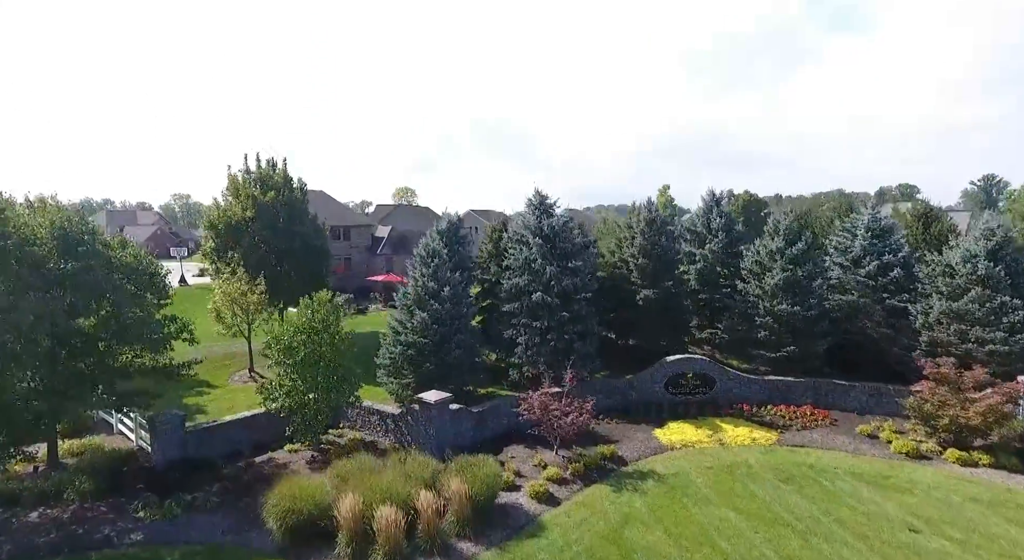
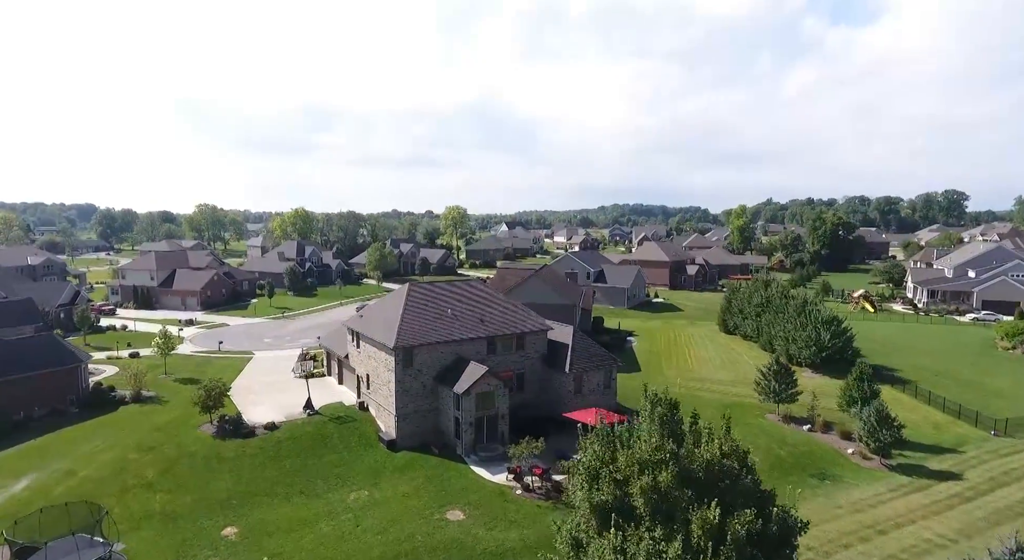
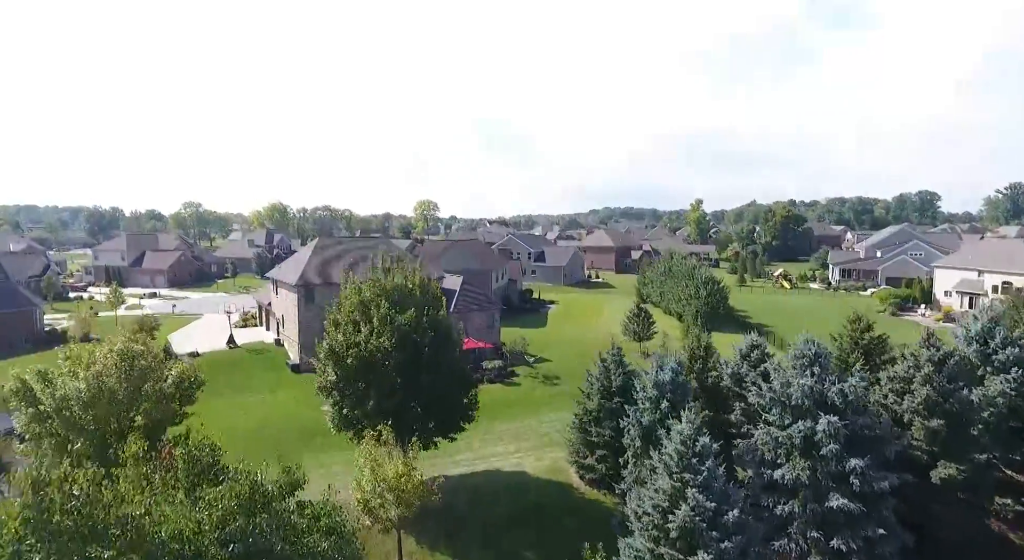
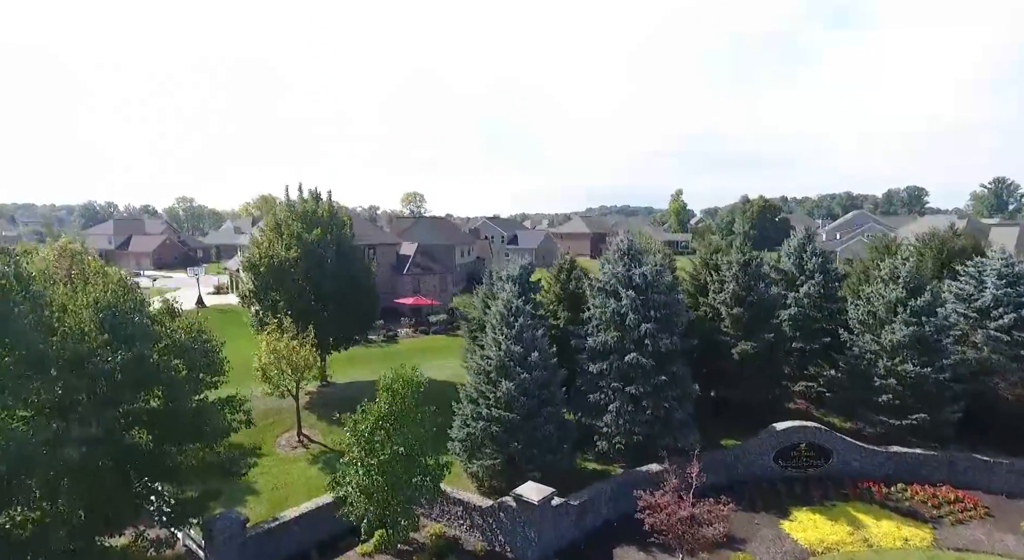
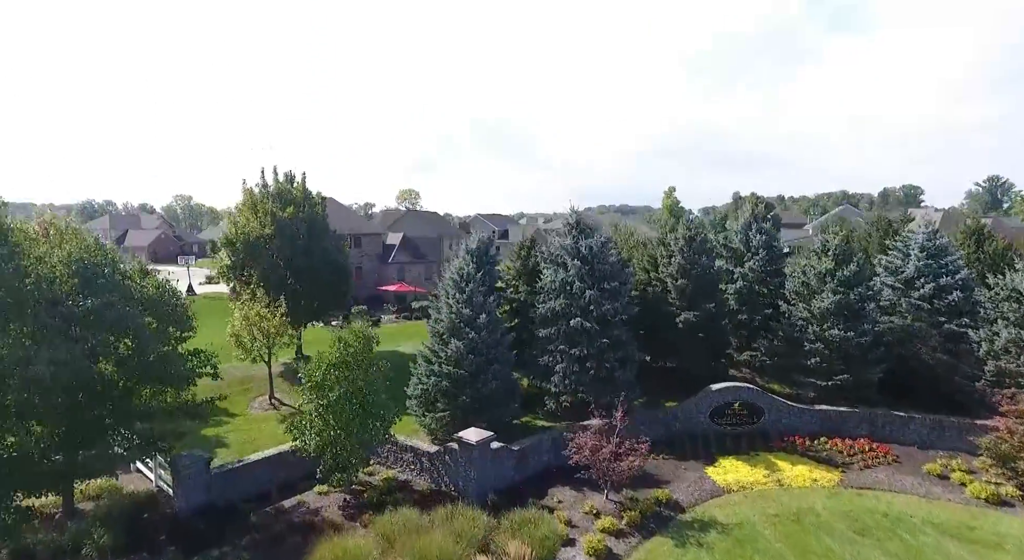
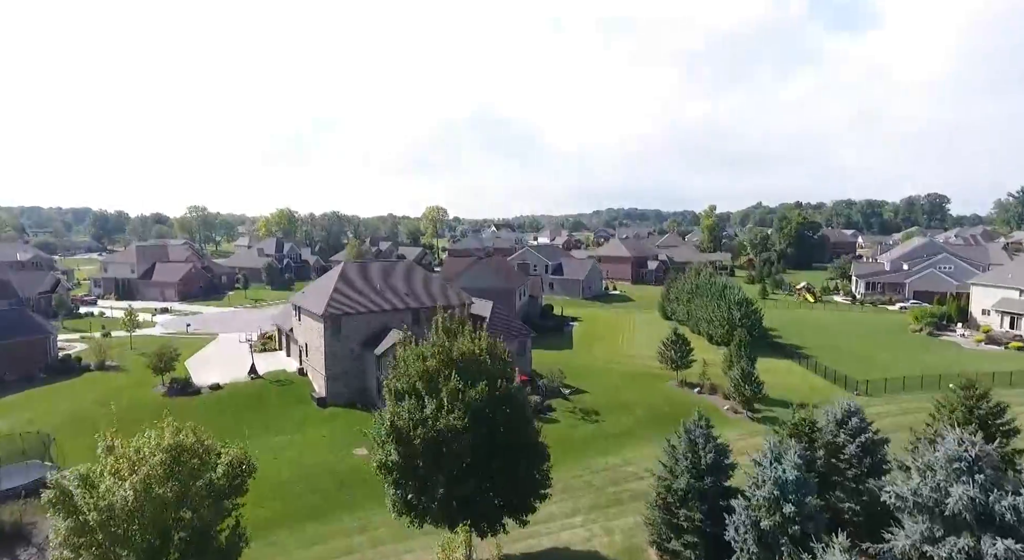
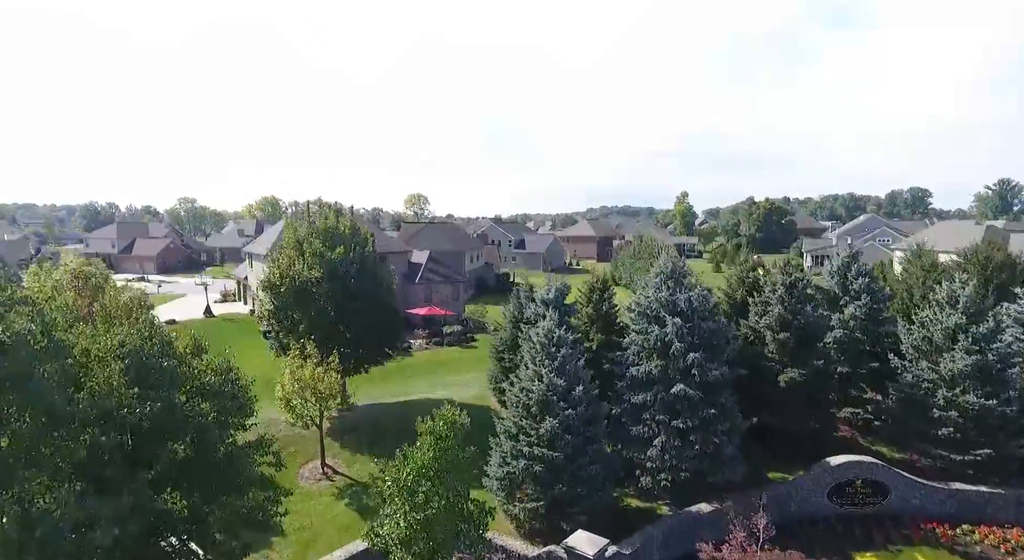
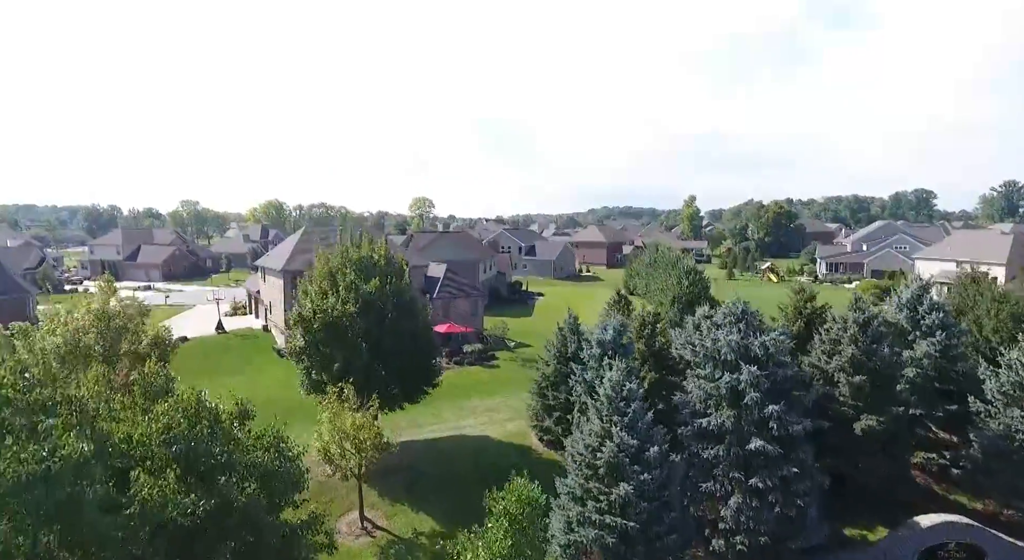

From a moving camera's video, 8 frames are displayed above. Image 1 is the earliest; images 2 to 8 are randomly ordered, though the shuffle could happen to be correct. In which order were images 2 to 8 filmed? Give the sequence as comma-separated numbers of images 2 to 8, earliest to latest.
5, 4, 7, 8, 3, 6, 2
